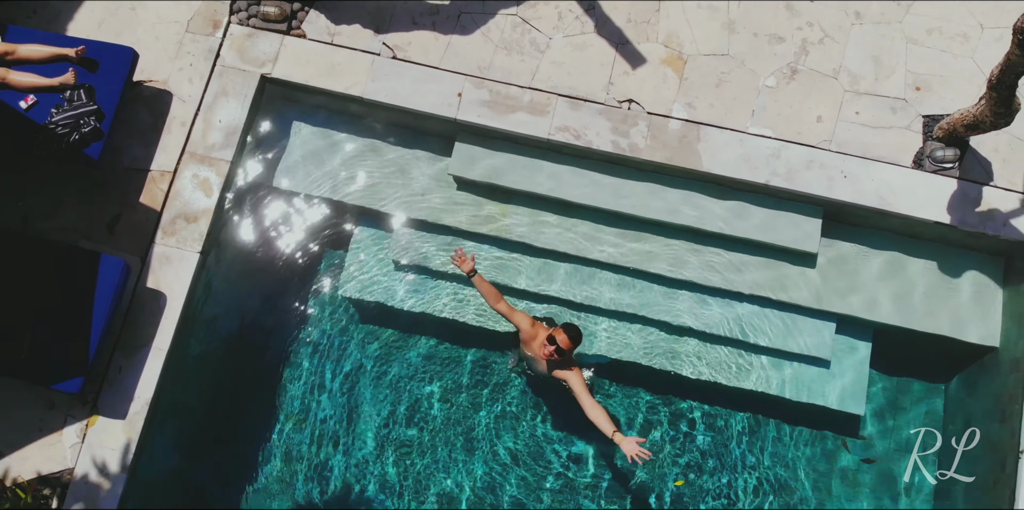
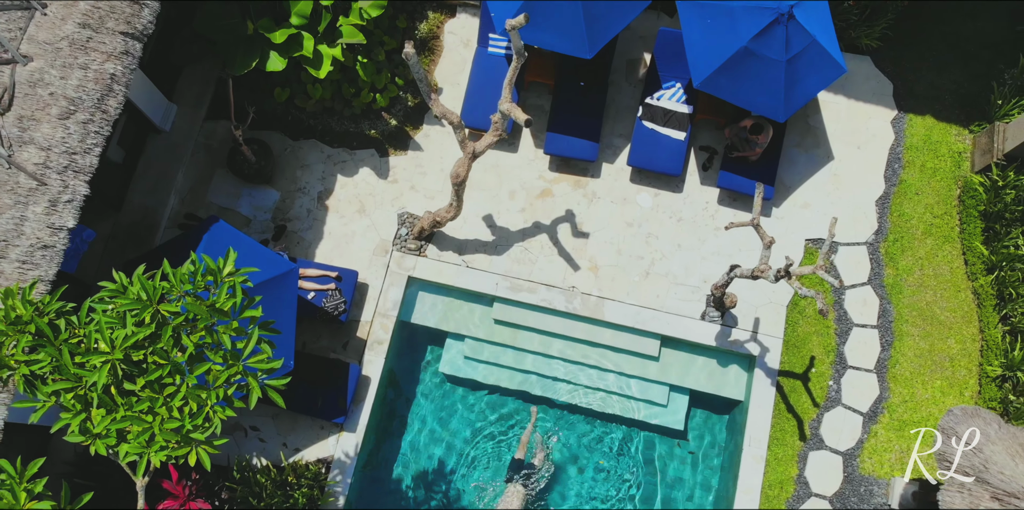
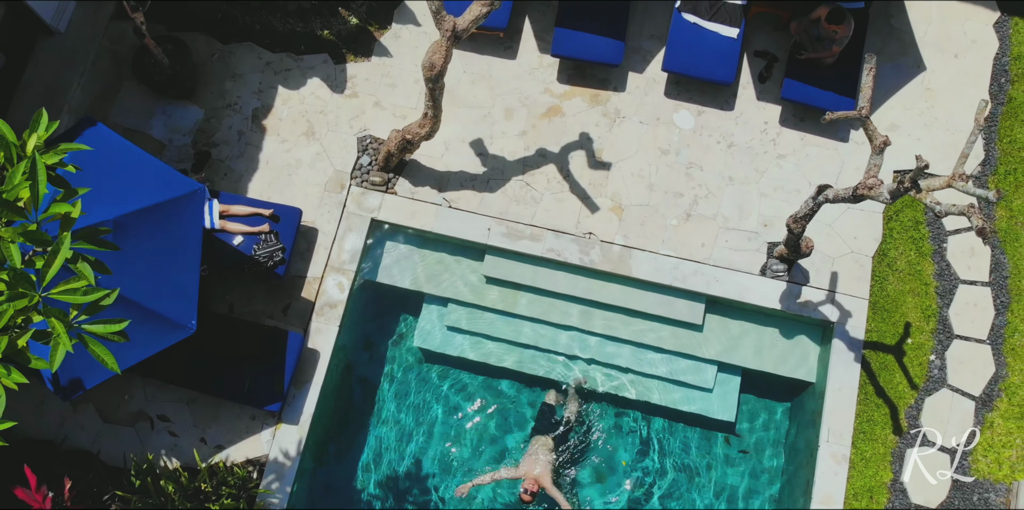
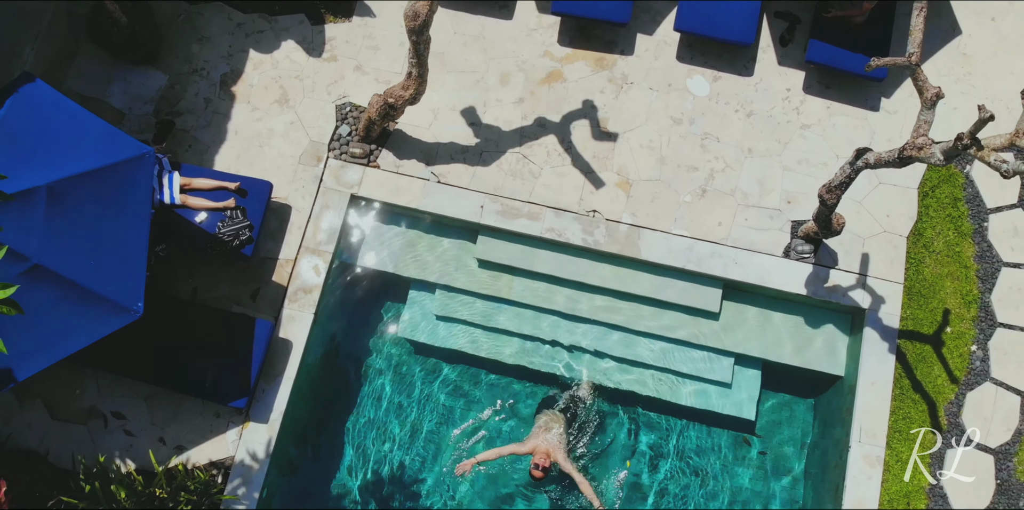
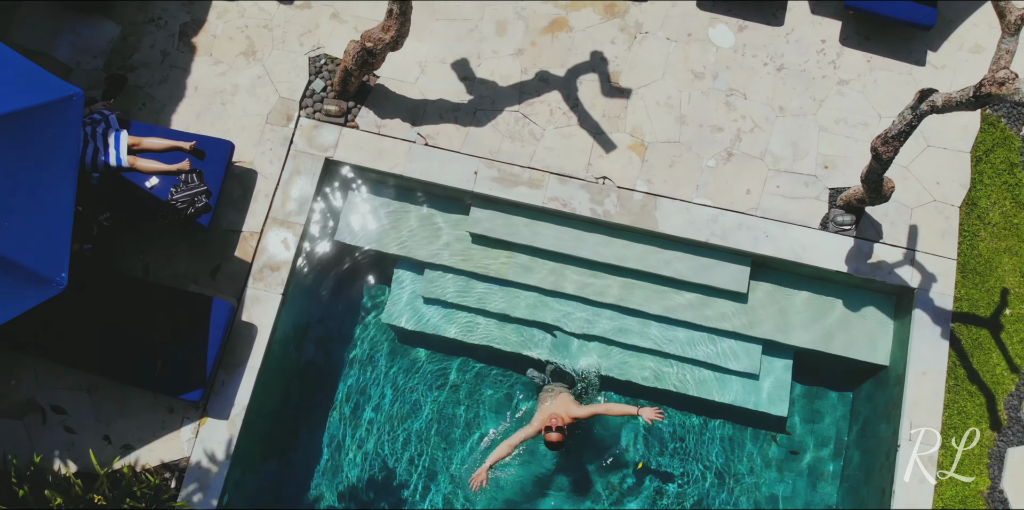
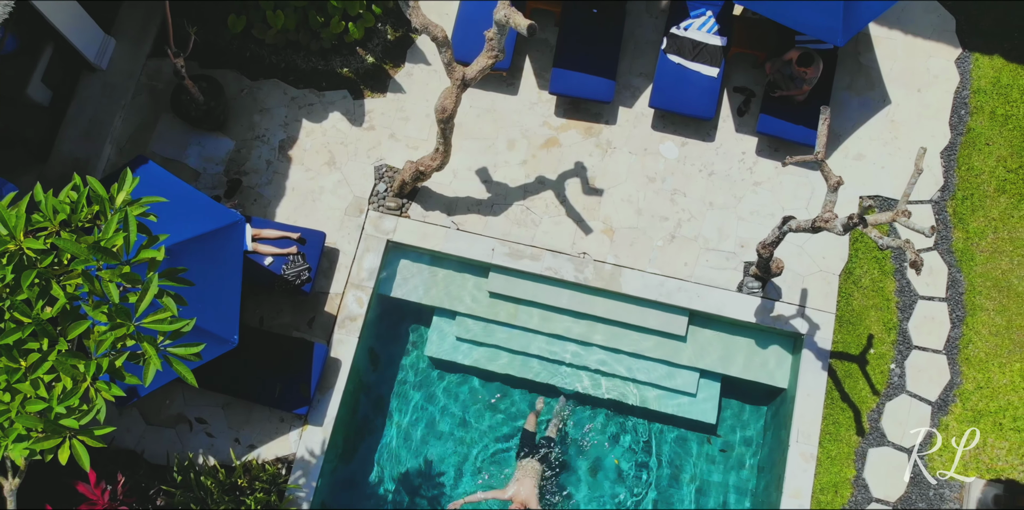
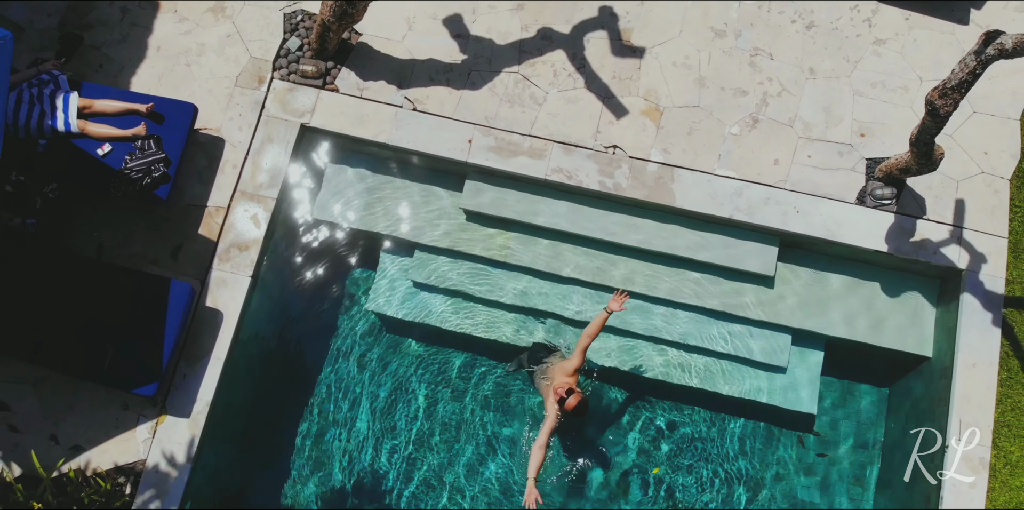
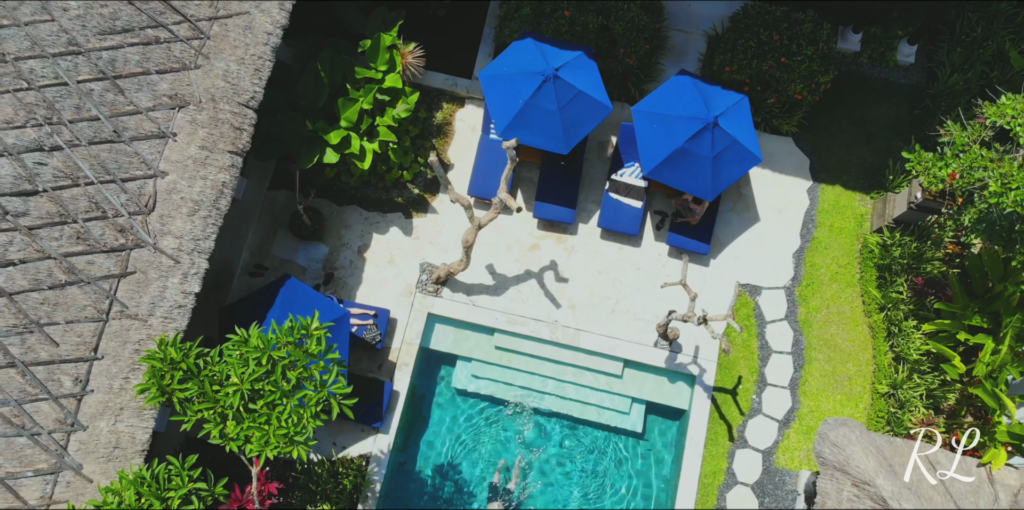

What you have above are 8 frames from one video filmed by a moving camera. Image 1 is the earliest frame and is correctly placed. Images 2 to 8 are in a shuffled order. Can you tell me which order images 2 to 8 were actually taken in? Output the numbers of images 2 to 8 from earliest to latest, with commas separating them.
7, 5, 4, 3, 6, 2, 8
